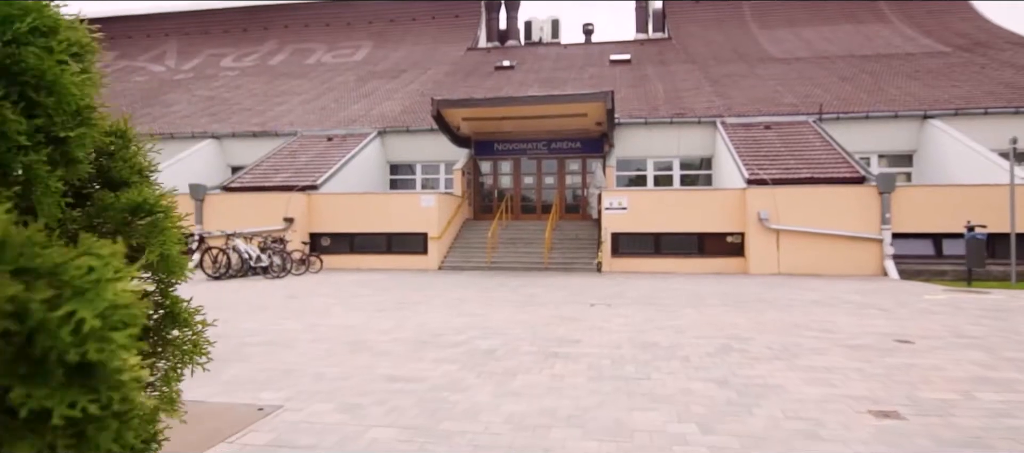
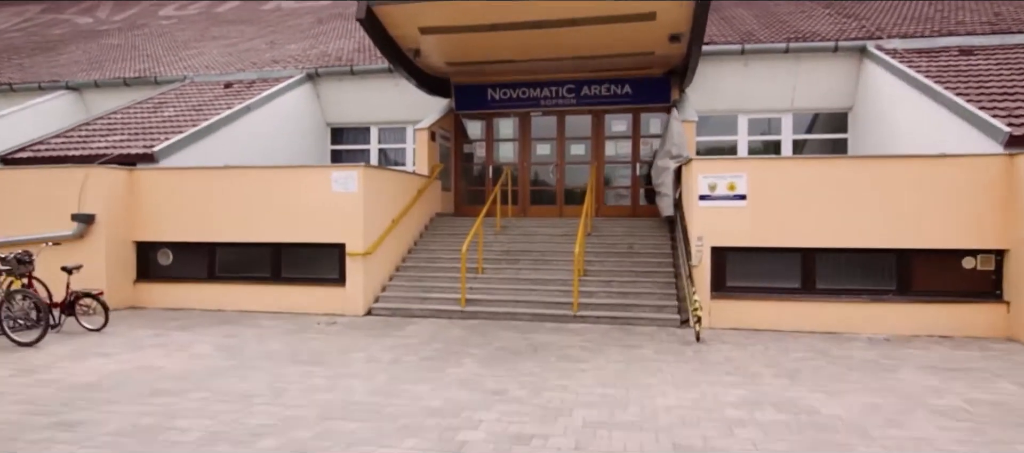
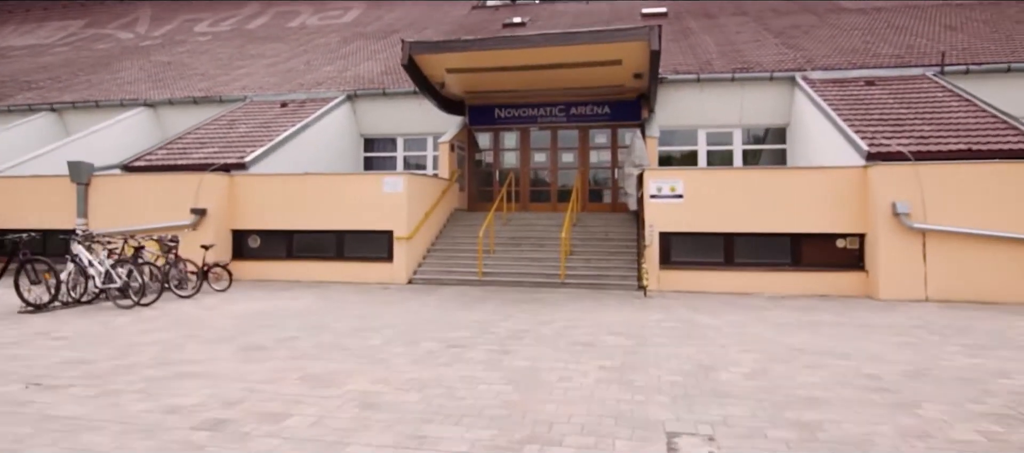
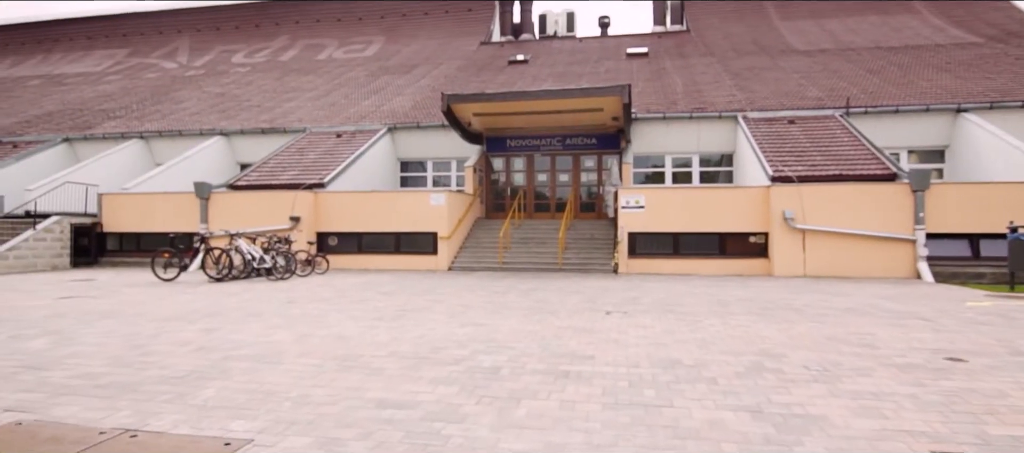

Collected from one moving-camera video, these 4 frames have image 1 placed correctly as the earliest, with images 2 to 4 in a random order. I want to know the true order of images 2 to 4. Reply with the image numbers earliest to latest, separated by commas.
4, 3, 2
